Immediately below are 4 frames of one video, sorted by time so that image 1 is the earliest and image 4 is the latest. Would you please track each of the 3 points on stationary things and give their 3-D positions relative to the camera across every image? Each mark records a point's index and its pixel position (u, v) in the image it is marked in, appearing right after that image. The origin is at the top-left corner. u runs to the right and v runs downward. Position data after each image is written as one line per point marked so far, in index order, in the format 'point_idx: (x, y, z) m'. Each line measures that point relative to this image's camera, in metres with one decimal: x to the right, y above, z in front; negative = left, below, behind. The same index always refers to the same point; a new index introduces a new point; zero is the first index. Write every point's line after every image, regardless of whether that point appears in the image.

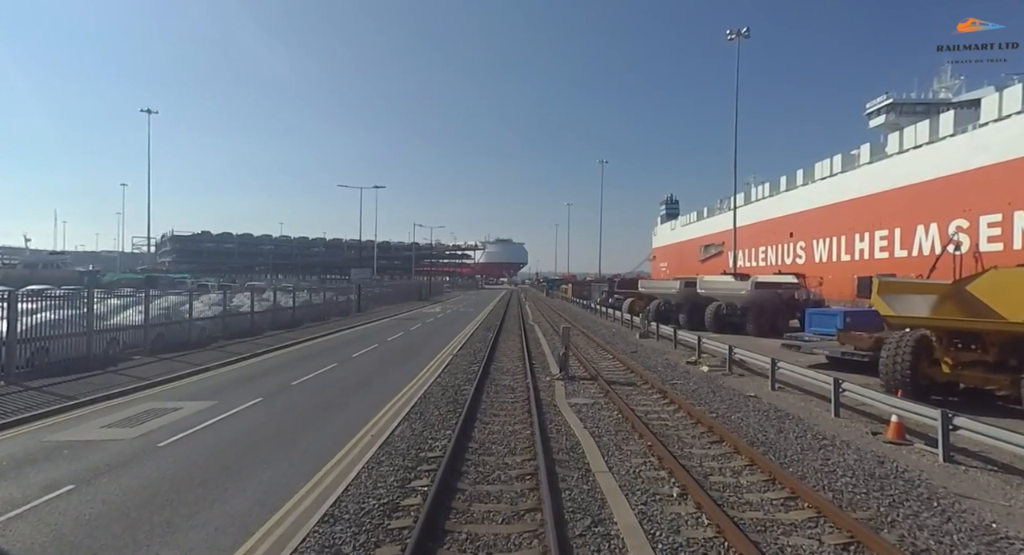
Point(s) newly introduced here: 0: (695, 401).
0: (+3.8, -2.6, +12.4) m
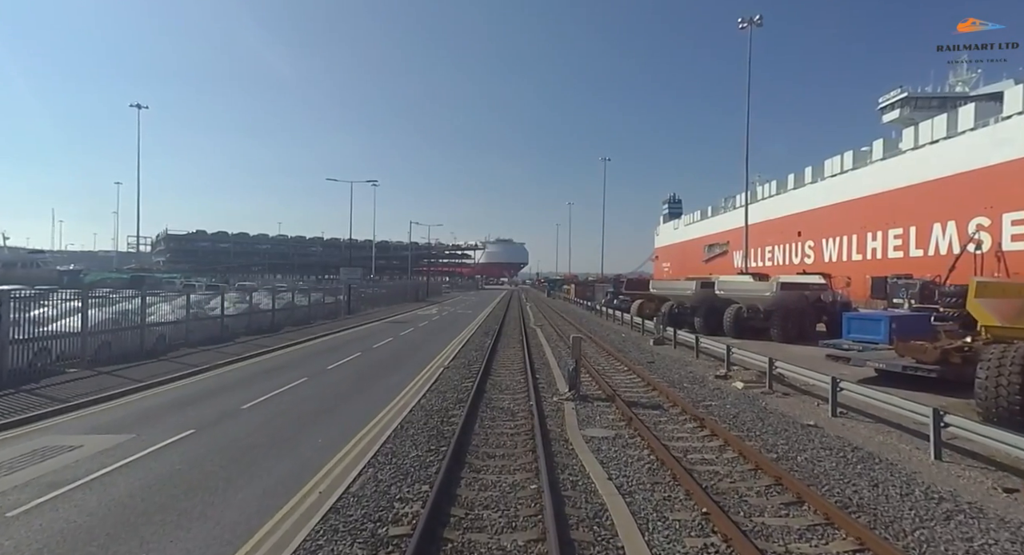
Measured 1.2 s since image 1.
0: (+3.8, -2.6, +9.9) m
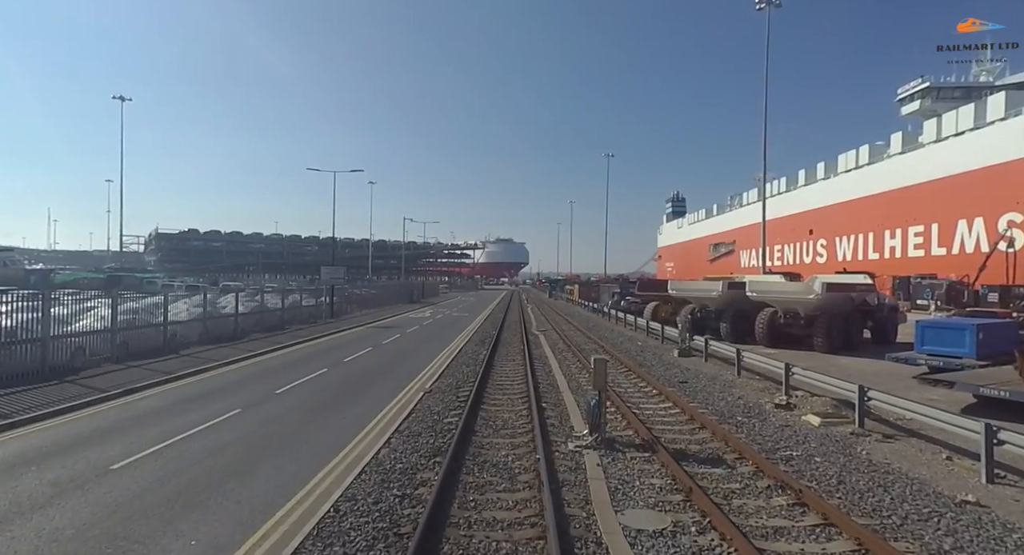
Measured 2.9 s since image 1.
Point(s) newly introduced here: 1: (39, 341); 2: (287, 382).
0: (+3.8, -2.5, +6.3) m
1: (-11.1, -1.4, +14.1) m
2: (-5.4, -2.5, +14.5) m
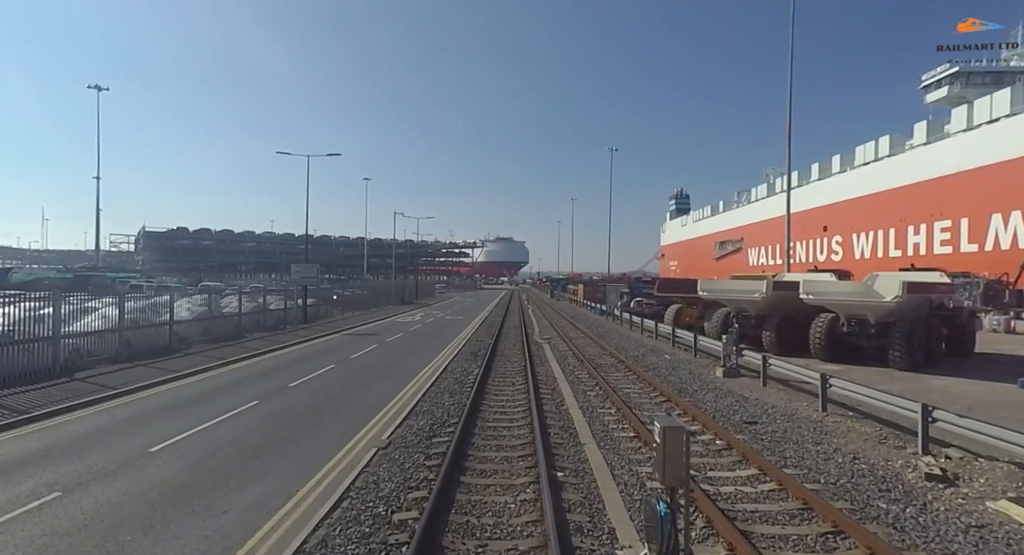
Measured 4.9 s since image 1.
0: (+3.7, -2.5, +2.0) m
1: (-11.1, -1.4, +9.8) m
2: (-5.5, -2.5, +10.2) m
